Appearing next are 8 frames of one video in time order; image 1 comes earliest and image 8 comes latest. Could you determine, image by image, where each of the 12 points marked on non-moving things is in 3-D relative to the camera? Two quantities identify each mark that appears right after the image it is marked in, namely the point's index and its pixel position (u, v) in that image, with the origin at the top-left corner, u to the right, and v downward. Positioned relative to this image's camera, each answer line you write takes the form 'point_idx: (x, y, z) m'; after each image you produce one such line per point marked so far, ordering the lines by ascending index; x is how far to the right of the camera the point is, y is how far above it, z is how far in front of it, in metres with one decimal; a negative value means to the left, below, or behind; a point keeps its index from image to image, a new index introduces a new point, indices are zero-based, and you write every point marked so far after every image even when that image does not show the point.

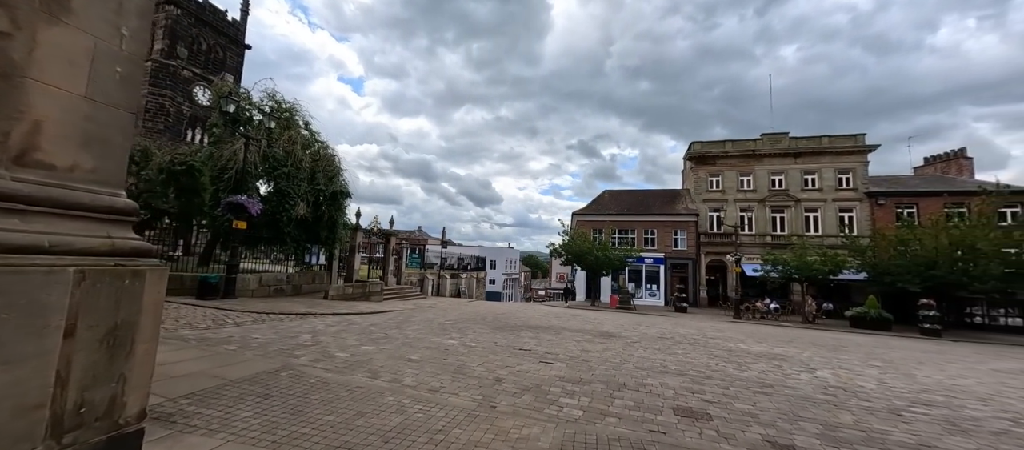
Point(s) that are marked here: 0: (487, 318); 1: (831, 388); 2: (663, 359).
0: (-0.8, -2.5, +11.1) m
1: (+5.8, -3.0, +7.6) m
2: (+3.0, -2.7, +8.3) m
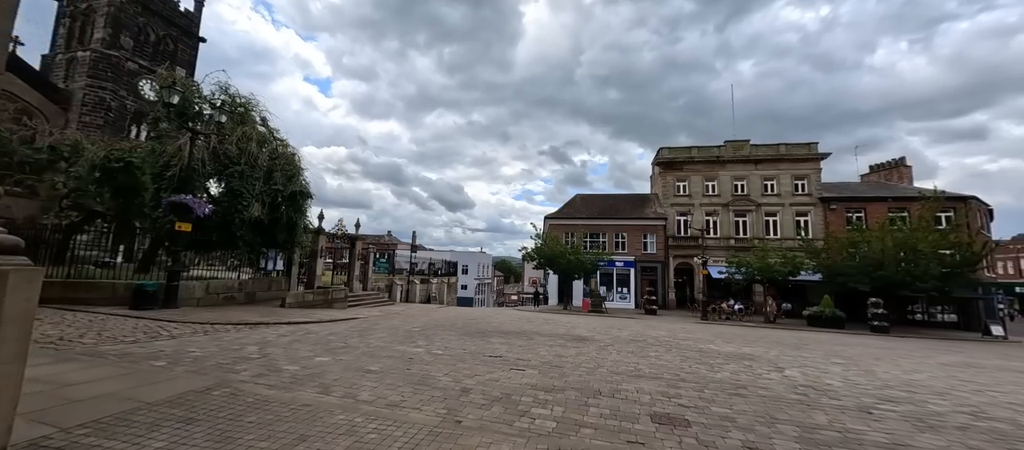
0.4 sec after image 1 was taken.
0: (-1.5, -2.6, +10.7) m
1: (+5.3, -3.0, +7.6) m
2: (+2.4, -2.7, +8.2) m
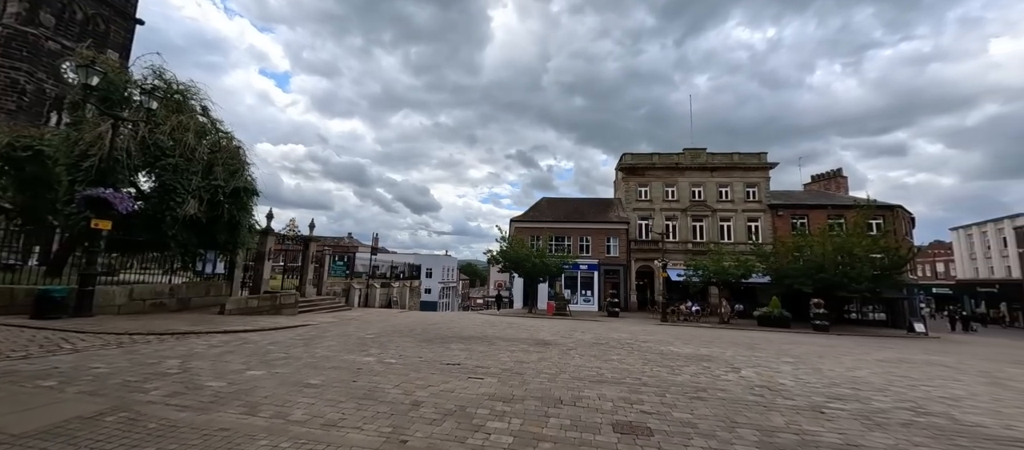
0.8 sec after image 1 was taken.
0: (-2.5, -2.6, +10.2) m
1: (+4.6, -3.0, +7.7) m
2: (+1.7, -2.8, +8.1) m
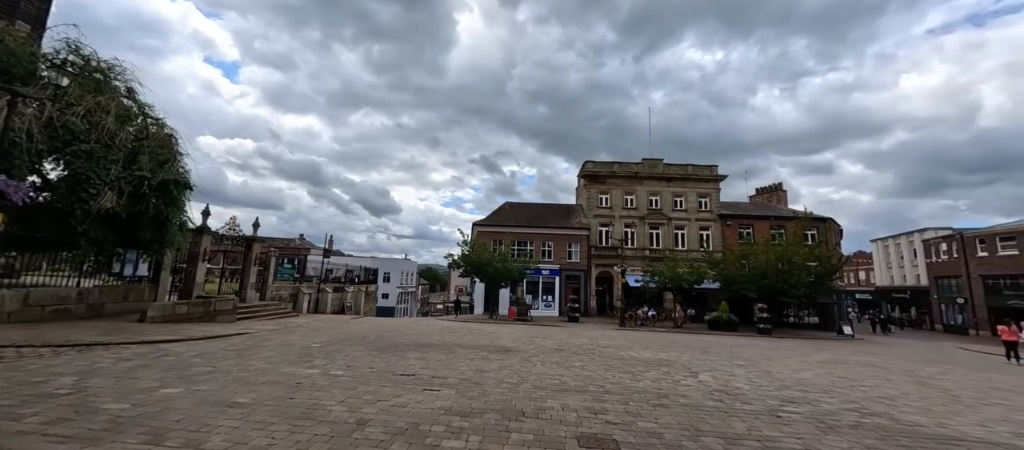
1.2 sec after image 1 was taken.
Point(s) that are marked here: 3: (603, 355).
0: (-3.4, -2.7, +9.6) m
1: (+3.8, -3.1, +7.8) m
2: (+0.9, -2.8, +7.8) m
3: (+2.5, -3.5, +11.2) m
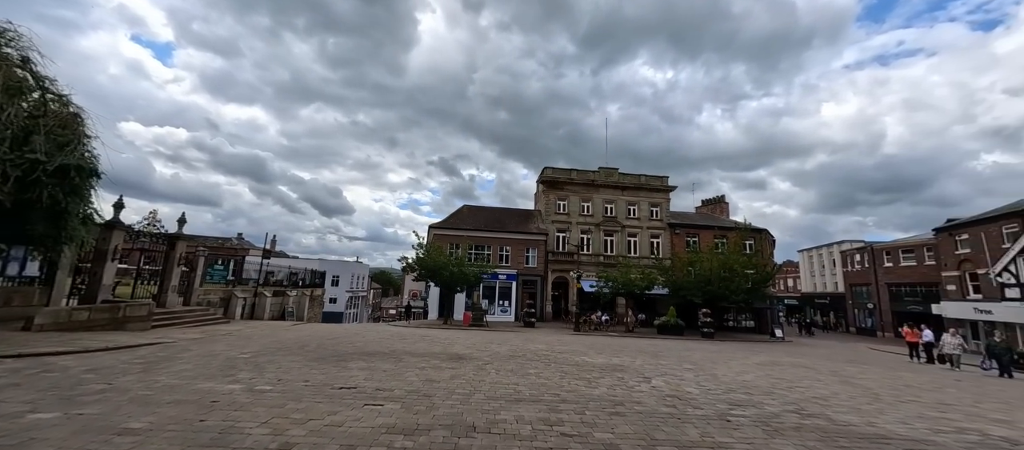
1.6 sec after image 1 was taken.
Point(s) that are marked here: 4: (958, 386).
0: (-4.4, -2.6, +8.9) m
1: (+3.0, -3.3, +7.8) m
2: (0.0, -2.9, +7.6) m
3: (+1.2, -3.6, +11.1) m
4: (+14.3, -5.2, +13.4) m
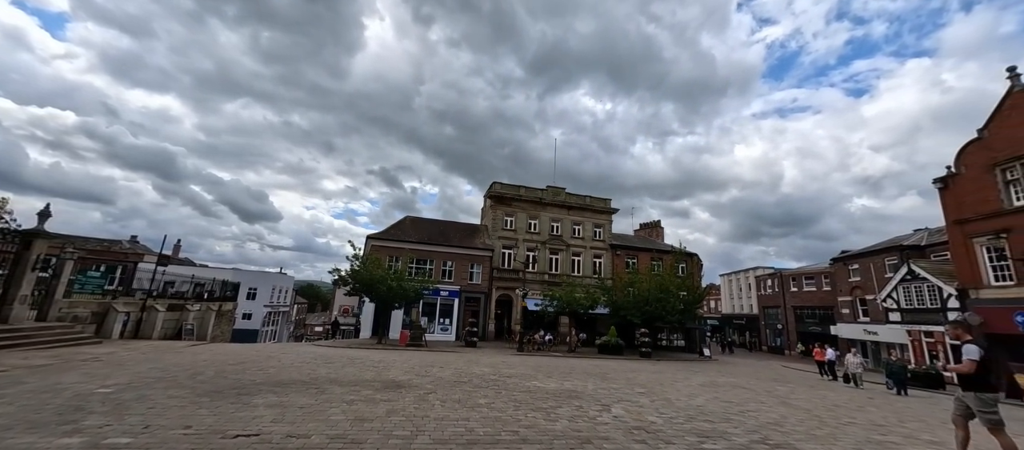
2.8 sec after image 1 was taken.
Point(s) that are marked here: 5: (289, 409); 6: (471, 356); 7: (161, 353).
0: (-5.4, -2.6, +7.1) m
1: (+2.1, -3.5, +7.0) m
2: (-0.7, -3.0, +6.4) m
3: (-0.1, -3.9, +10.0) m
4: (+12.4, -6.1, +14.1) m
5: (-3.0, -2.5, +5.6) m
6: (-1.8, -5.9, +18.8) m
7: (-8.9, -3.3, +10.7) m
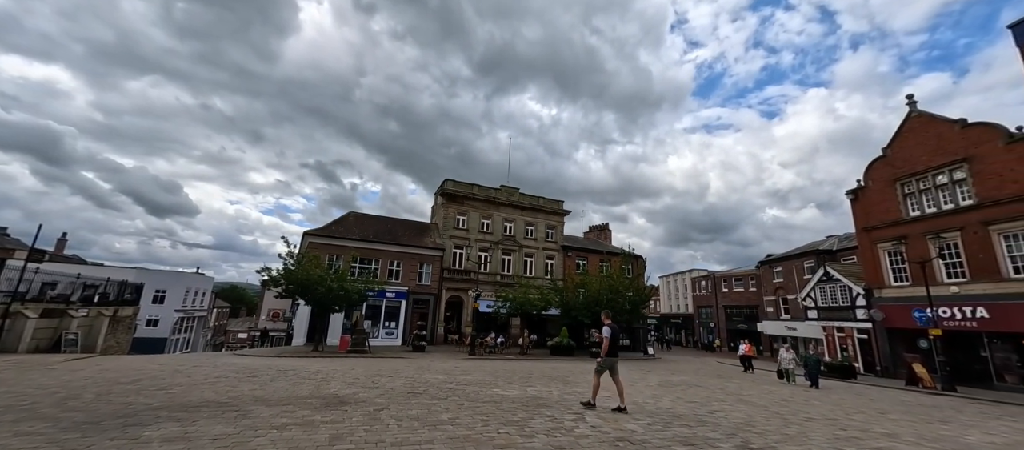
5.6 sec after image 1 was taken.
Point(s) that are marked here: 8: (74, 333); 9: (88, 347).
0: (-5.7, -2.3, +5.4) m
1: (+1.6, -3.3, +6.3) m
2: (-1.1, -2.8, +5.3) m
3: (-0.9, -3.7, +9.0) m
4: (+10.9, -6.1, +14.6) m
5: (-3.2, -2.2, +4.2) m
6: (-3.8, -5.7, +17.4) m
7: (-9.8, -2.9, +8.5) m
8: (-16.4, -4.1, +15.8) m
9: (-17.2, -5.0, +17.1) m
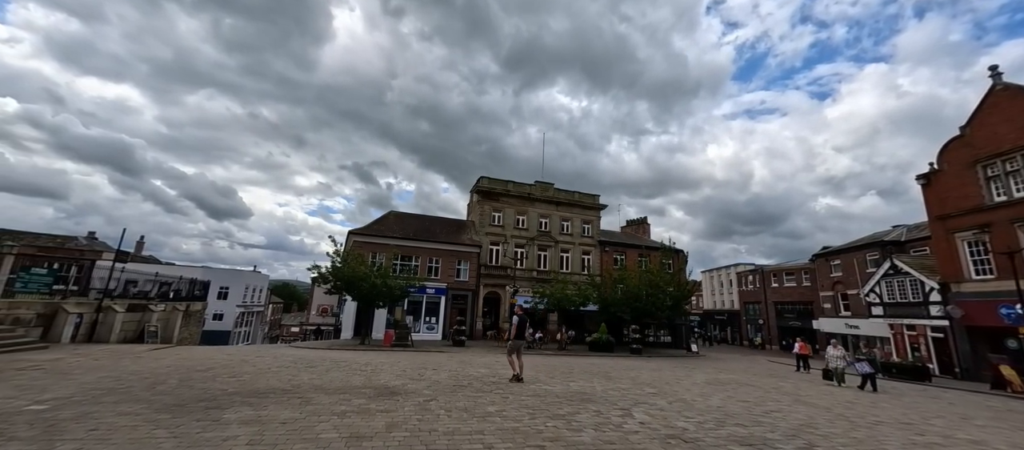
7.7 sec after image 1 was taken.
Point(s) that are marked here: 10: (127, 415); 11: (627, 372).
0: (-5.1, -2.3, +6.0) m
1: (+2.4, -3.2, +6.2) m
2: (-0.4, -2.7, +5.5) m
3: (0.0, -3.6, +9.1) m
4: (+12.3, -5.8, +13.8) m
5: (-2.6, -2.2, +4.5) m
6: (-2.0, -5.6, +17.8) m
7: (-8.8, -3.0, +9.4) m
8: (-14.8, -4.2, +17.2) m
9: (-15.5, -5.1, +18.6) m
10: (-4.0, -1.9, +4.2) m
11: (+4.5, -5.5, +15.5) m
